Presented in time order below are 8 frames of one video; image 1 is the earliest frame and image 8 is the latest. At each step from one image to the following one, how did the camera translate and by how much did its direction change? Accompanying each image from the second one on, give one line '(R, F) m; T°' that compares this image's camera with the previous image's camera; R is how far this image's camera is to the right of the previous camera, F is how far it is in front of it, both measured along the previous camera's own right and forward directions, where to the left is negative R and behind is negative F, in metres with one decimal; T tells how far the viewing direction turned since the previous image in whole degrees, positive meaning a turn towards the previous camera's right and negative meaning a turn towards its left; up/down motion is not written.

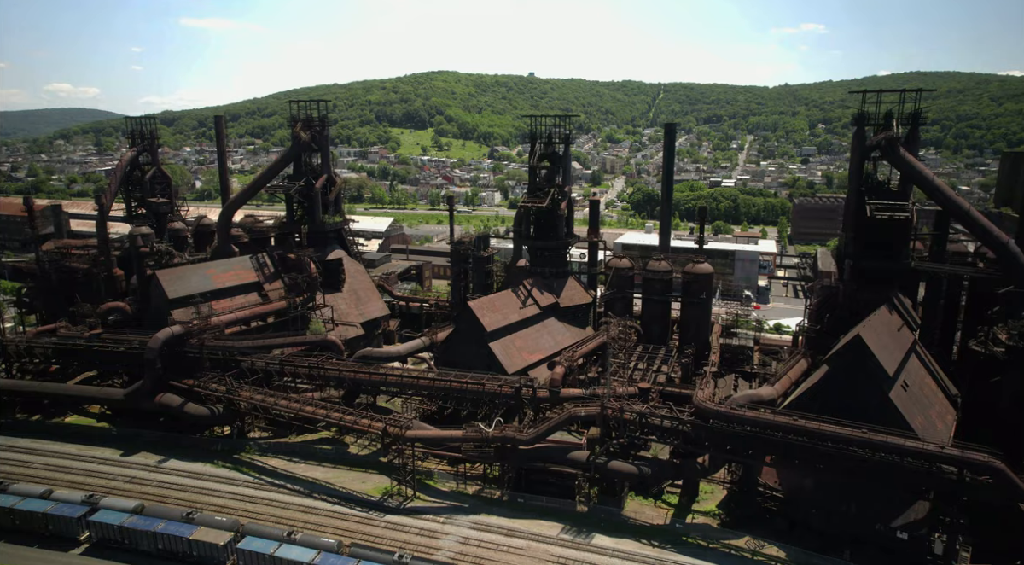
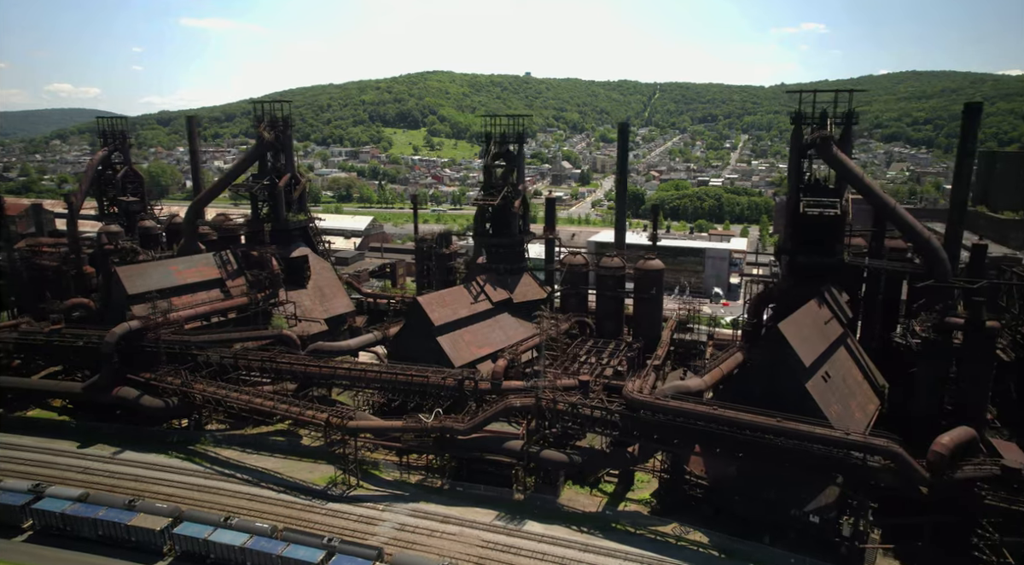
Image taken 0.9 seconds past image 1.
(+3.3, -1.1) m; 0°
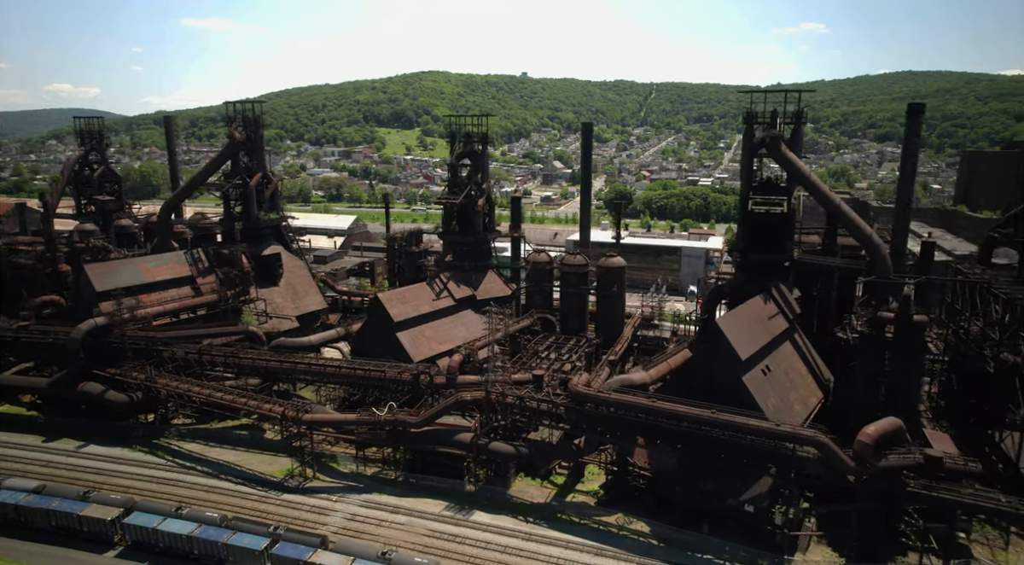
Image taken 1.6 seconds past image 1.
(+2.6, -0.8) m; 0°
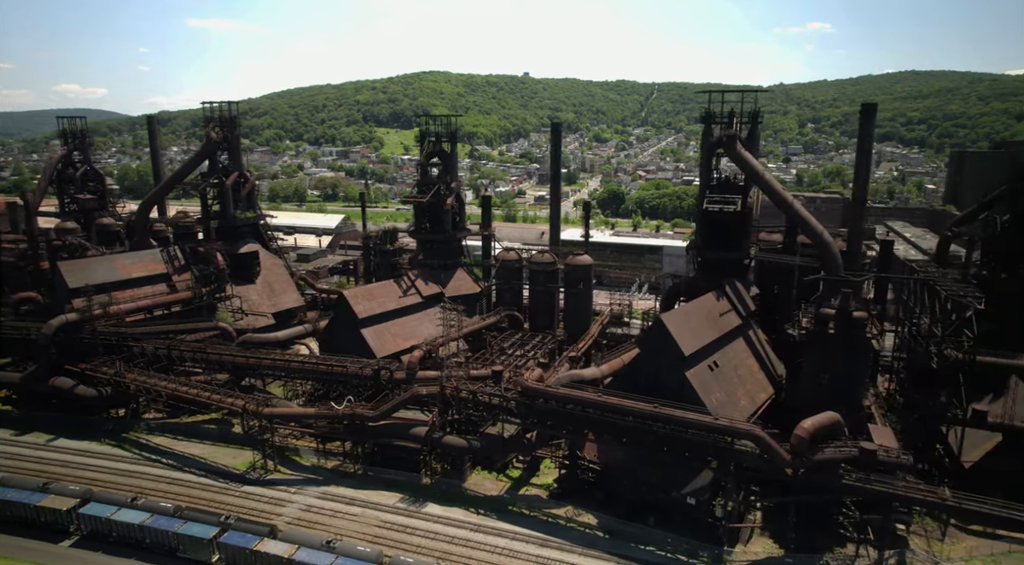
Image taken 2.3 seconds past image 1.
(+2.7, -0.7) m; 0°
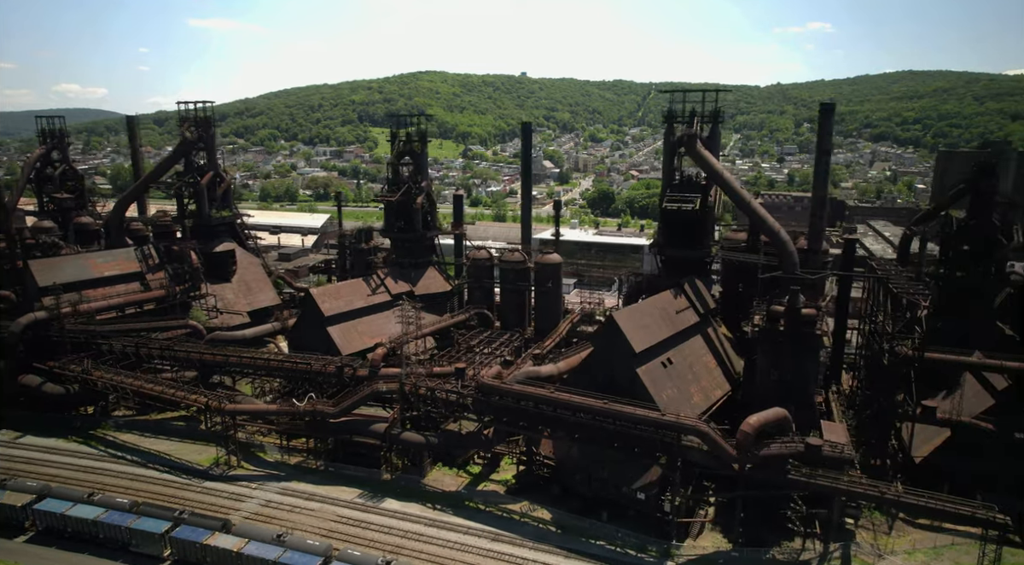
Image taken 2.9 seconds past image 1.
(+2.3, -0.4) m; 0°
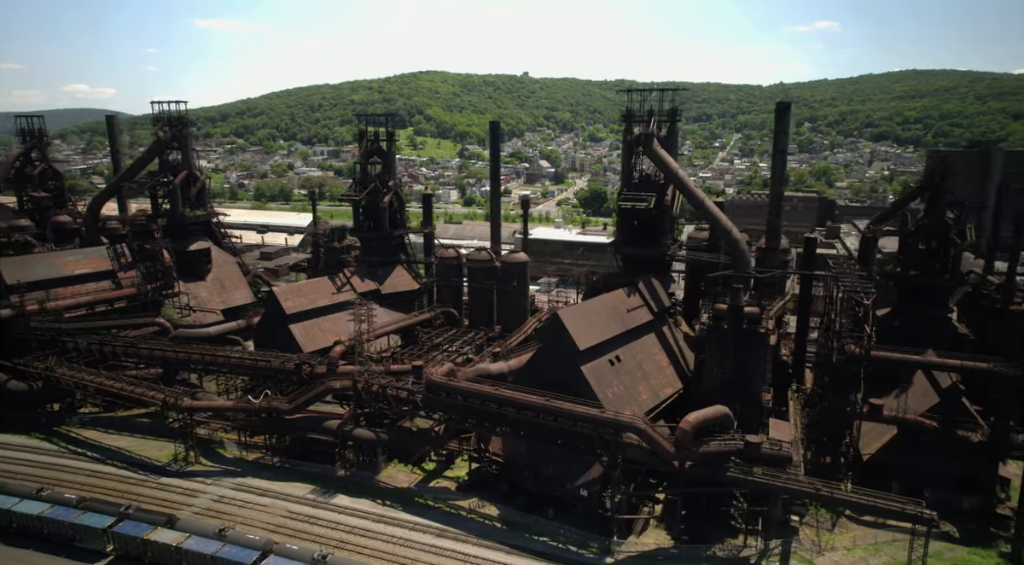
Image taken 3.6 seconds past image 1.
(+2.9, -0.2) m; 0°
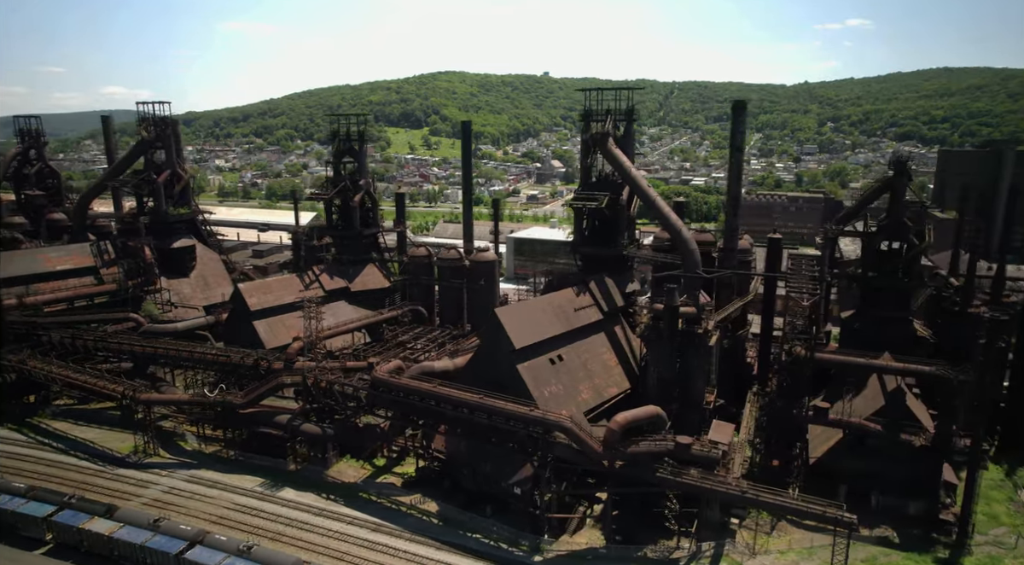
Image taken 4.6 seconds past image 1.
(+4.3, -0.1) m; -2°
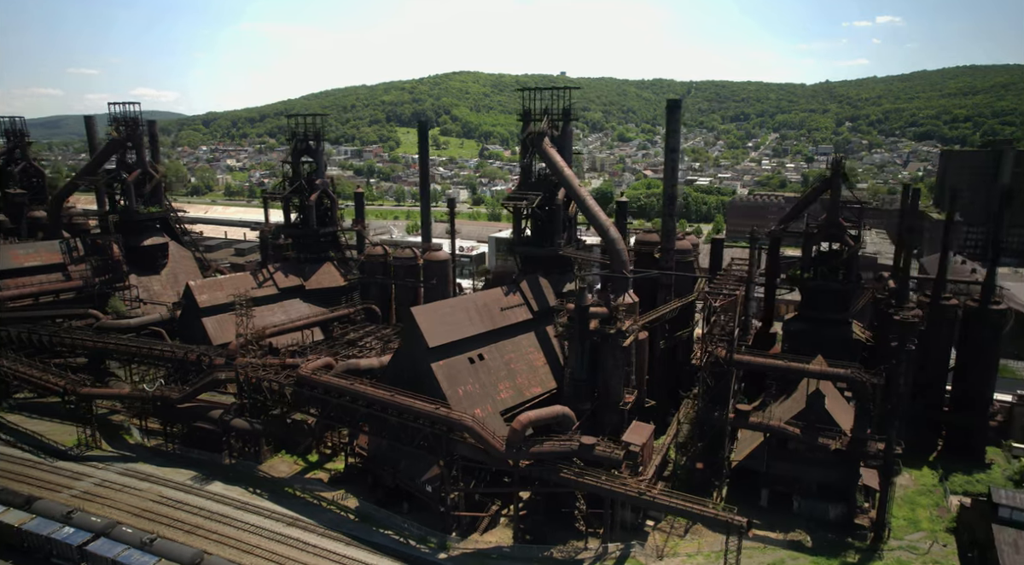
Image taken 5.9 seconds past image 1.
(+5.2, 0.0) m; -2°
